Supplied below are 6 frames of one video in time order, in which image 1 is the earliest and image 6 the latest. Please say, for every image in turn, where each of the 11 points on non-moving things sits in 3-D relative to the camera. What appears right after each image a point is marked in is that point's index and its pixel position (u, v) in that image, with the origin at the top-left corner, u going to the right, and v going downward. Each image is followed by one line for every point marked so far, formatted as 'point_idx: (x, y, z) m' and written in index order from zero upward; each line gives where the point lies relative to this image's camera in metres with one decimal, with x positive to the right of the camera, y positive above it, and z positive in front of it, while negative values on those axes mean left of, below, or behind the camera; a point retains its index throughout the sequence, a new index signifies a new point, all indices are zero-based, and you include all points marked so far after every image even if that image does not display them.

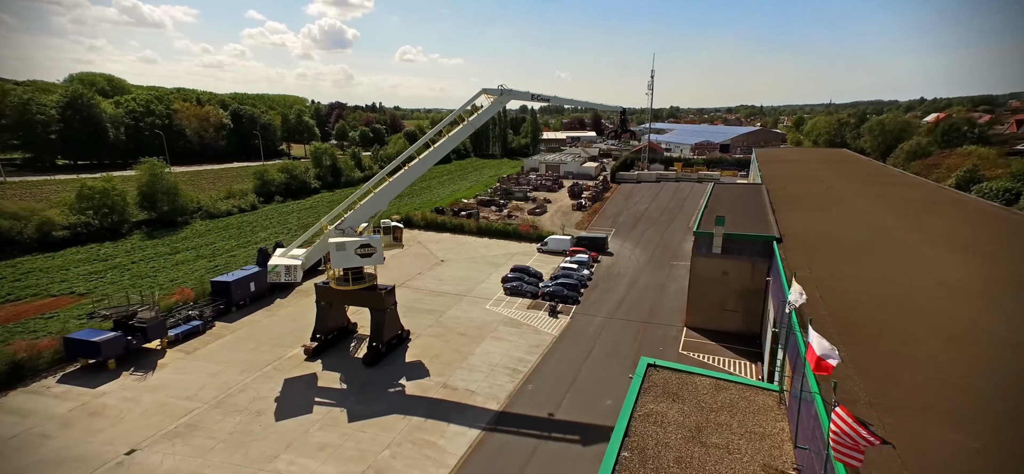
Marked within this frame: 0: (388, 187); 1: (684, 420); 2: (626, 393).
0: (-3.8, +1.6, +15.3) m
1: (+3.0, -3.2, +8.8) m
2: (+2.8, -4.1, +12.9) m
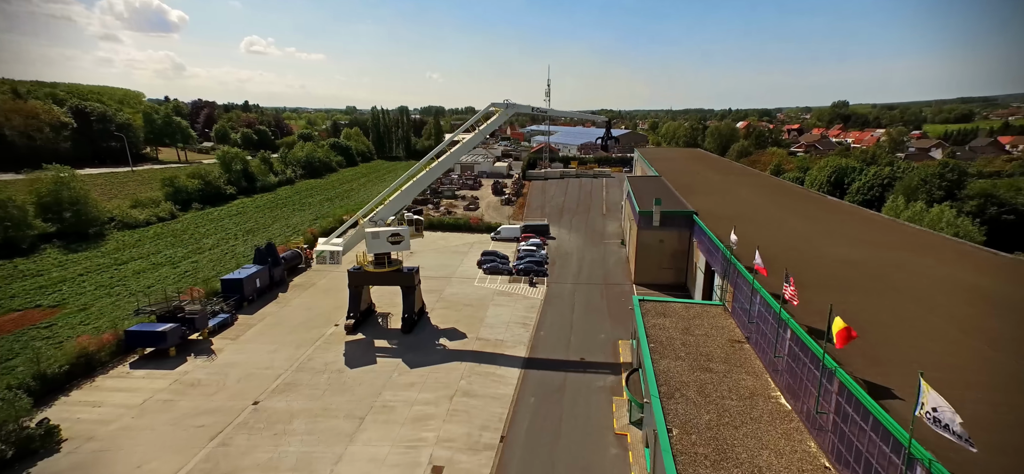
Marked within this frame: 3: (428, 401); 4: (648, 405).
0: (-3.7, +1.9, +18.9) m
1: (+4.7, -2.4, +14.2) m
2: (+3.6, -3.3, +18.1) m
3: (-2.4, -4.6, +14.1) m
4: (+2.8, -3.6, +11.0) m
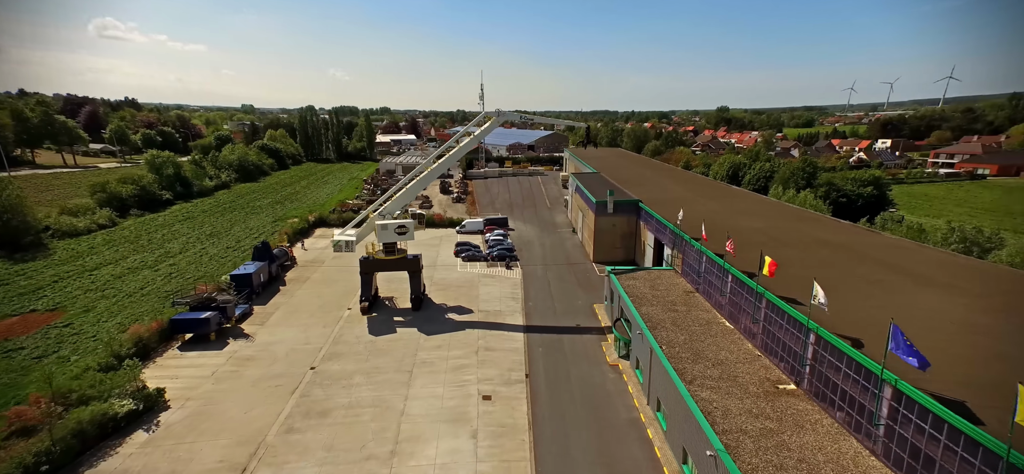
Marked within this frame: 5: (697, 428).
0: (-4.2, +2.3, +22.1) m
1: (+5.0, -1.7, +18.8) m
2: (+3.3, -2.7, +22.6) m
3: (-1.9, -4.1, +17.6) m
4: (+3.8, -2.9, +15.4) m
5: (+3.7, -3.9, +10.5) m
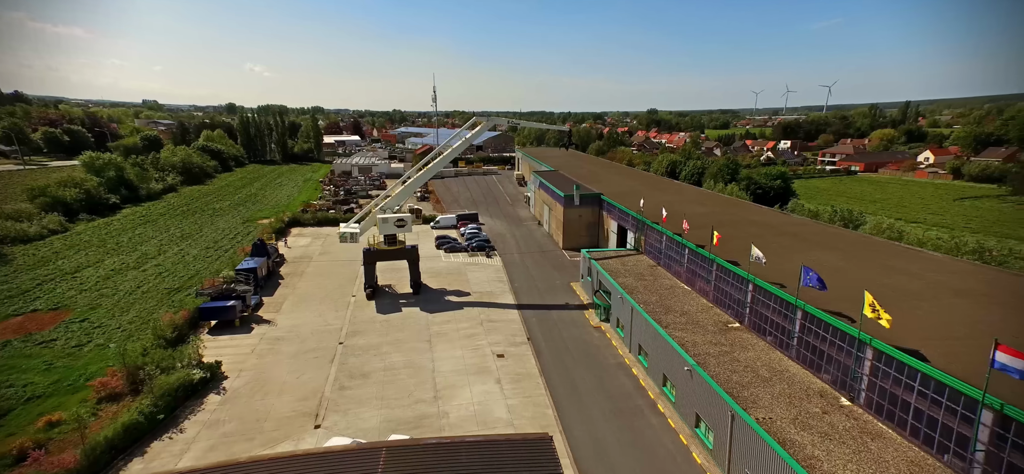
0: (-4.9, +2.7, +24.8) m
1: (+4.7, -1.0, +22.7) m
2: (+2.6, -2.1, +26.2) m
3: (-1.9, -3.7, +20.7) m
4: (+4.0, -2.3, +19.1) m
5: (+4.6, -3.3, +14.3) m
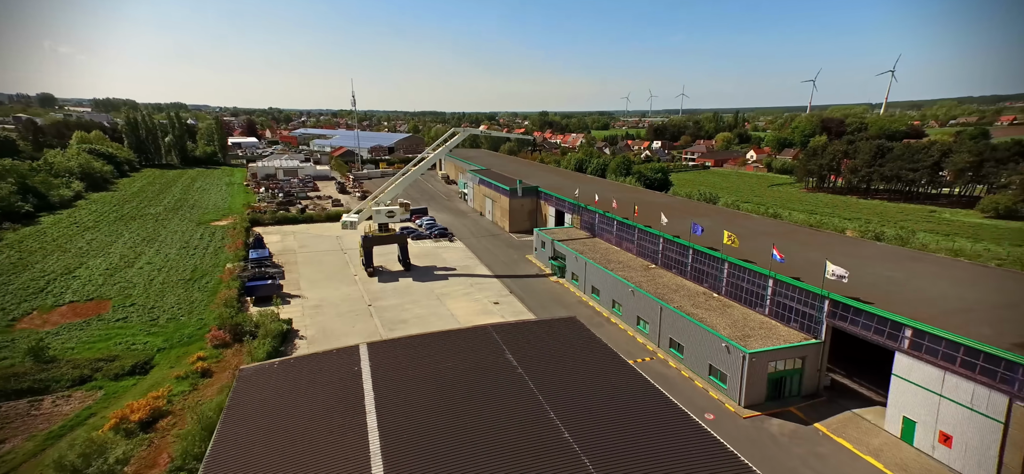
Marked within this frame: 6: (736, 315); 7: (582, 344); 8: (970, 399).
0: (-7.0, +3.5, +31.1) m
1: (+2.9, +0.2, +31.1) m
2: (+0.2, -1.0, +34.1) m
3: (-3.0, -2.8, +27.8) m
4: (+3.0, -1.1, +27.5) m
5: (+4.7, -2.1, +22.9) m
6: (+8.2, -2.9, +18.4) m
7: (+2.2, -3.4, +15.5) m
8: (+11.1, -3.9, +12.3) m
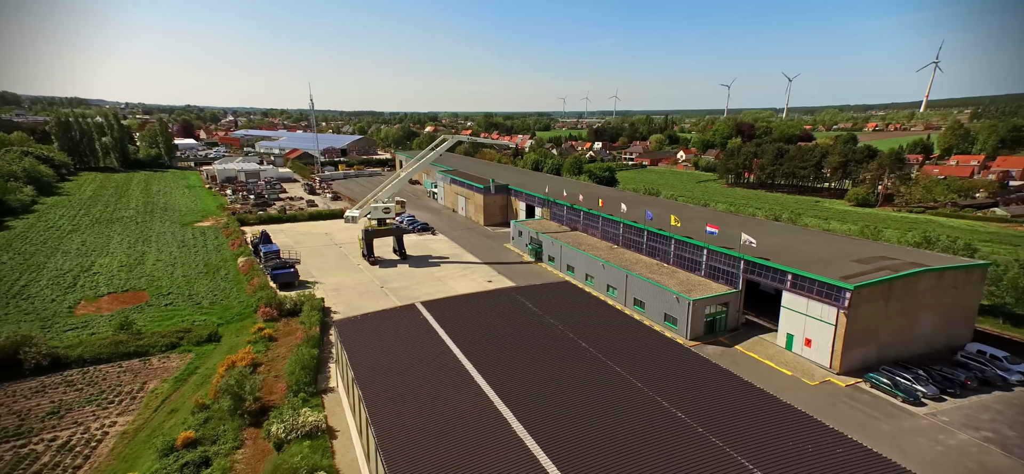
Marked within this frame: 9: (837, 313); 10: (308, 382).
0: (-8.5, +3.9, +35.7) m
1: (+1.5, +0.9, +37.0) m
2: (-1.6, -0.3, +39.6) m
3: (-3.9, -2.2, +32.9) m
4: (+2.1, -0.4, +33.4) m
5: (+4.3, -1.3, +29.0) m
6: (+8.3, -2.0, +25.0) m
7: (+2.7, -2.6, +21.3) m
8: (+11.9, -2.9, +19.3) m
9: (+12.2, -2.8, +18.6) m
10: (-7.1, -5.1, +17.5) m
